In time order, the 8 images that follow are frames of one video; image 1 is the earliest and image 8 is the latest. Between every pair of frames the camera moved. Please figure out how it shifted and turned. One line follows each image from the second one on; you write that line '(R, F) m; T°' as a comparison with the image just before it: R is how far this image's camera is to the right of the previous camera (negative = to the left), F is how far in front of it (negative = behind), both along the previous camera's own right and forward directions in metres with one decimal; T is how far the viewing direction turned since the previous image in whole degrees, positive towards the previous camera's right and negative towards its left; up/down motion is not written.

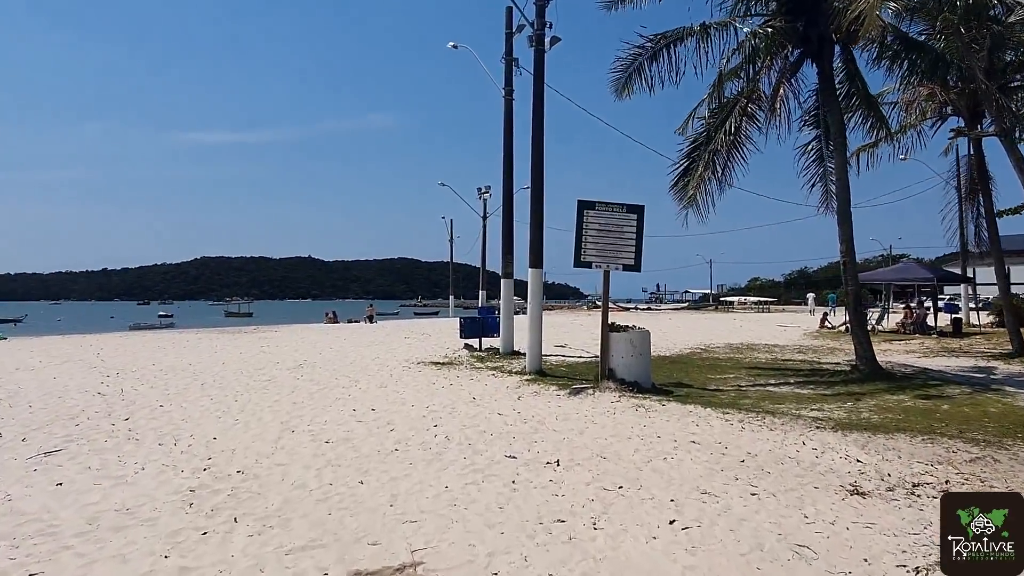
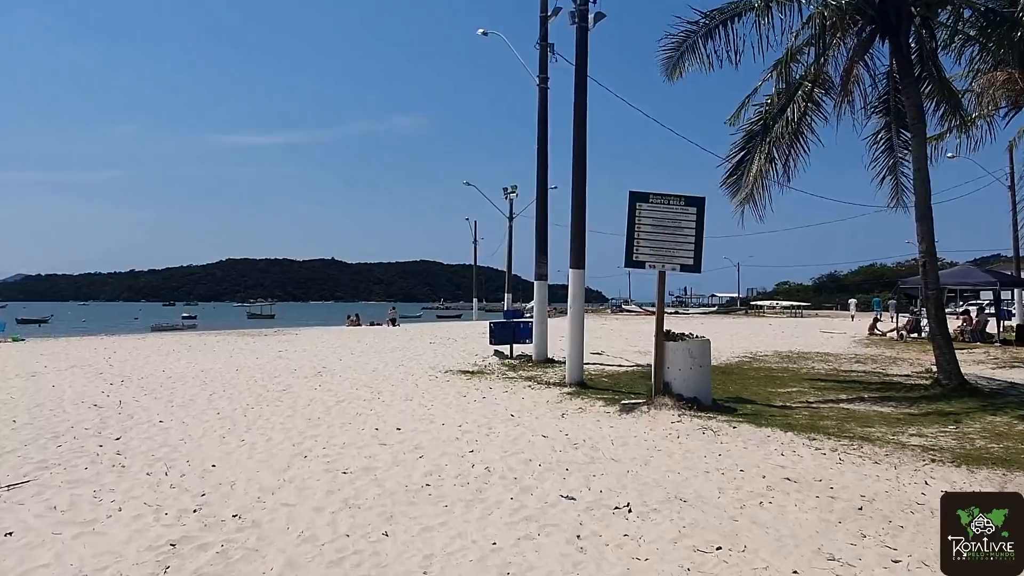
(-0.3, +1.1) m; -2°
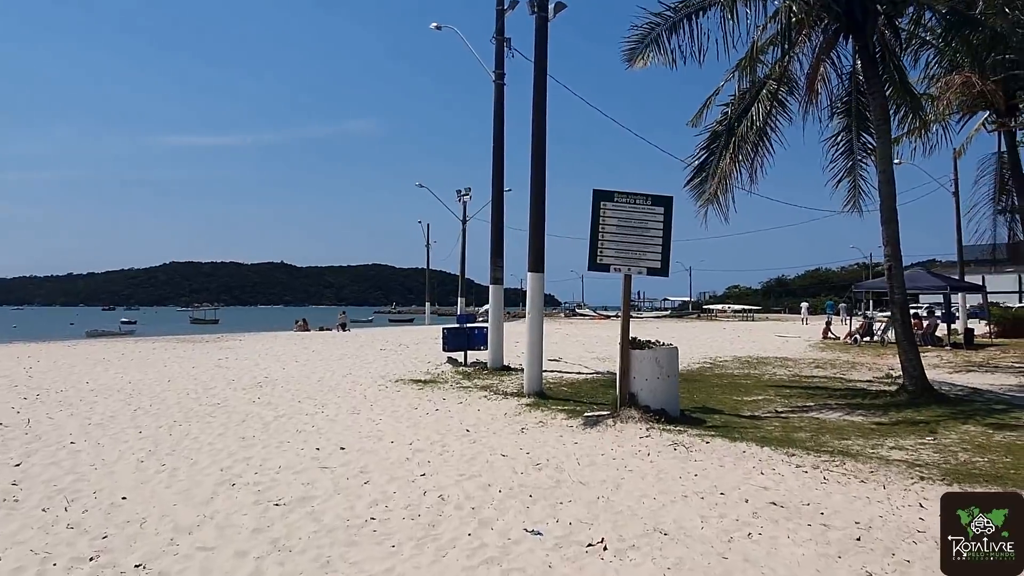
(0.0, +0.6) m; +4°
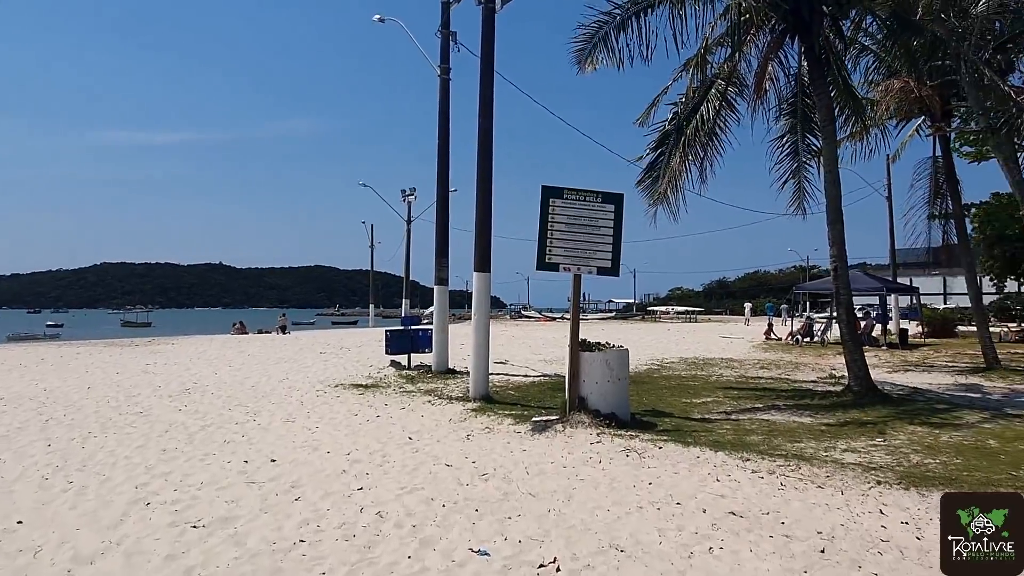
(0.0, +0.4) m; +4°
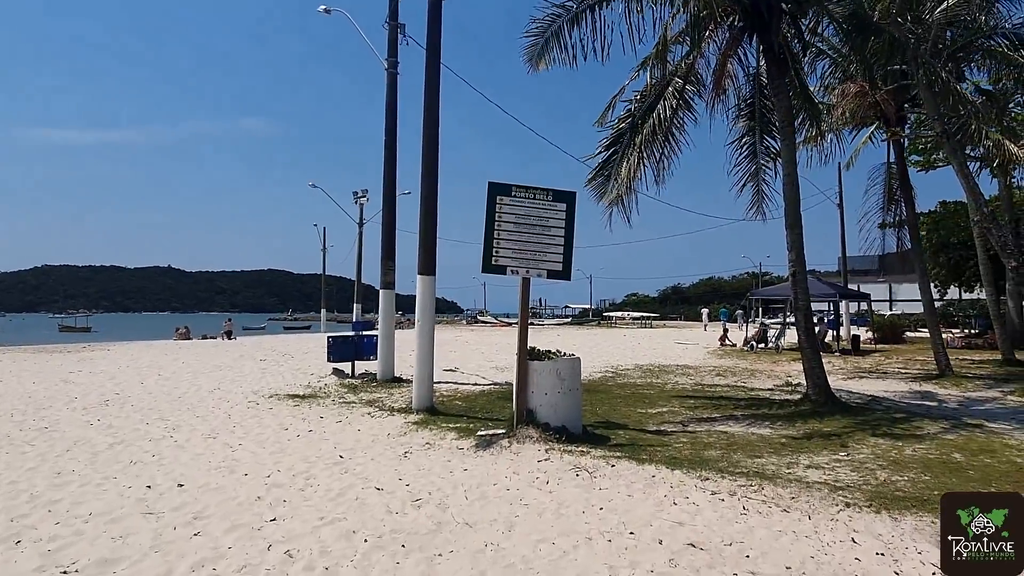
(+0.1, +0.6) m; +3°
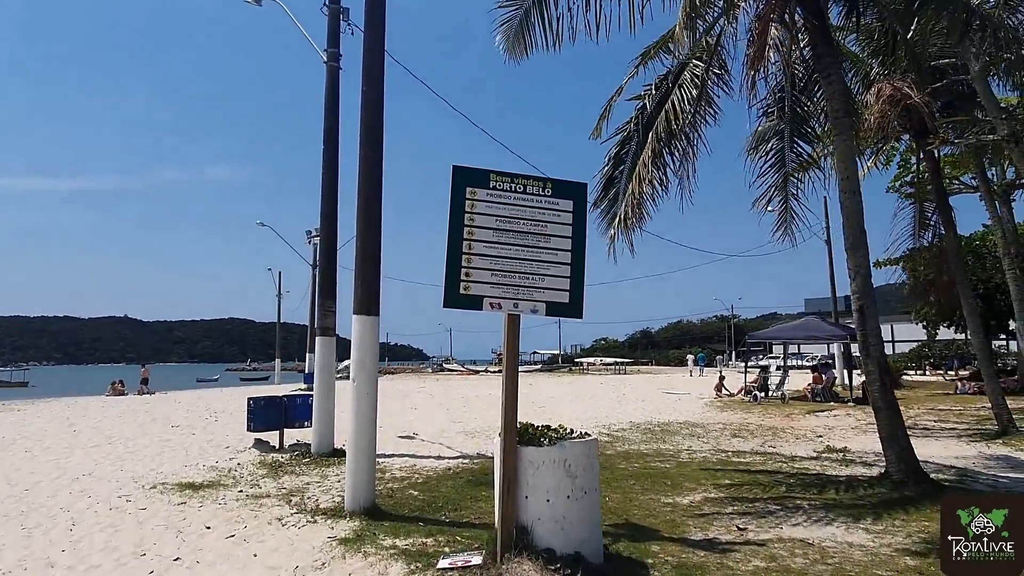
(-0.1, +2.7) m; +3°
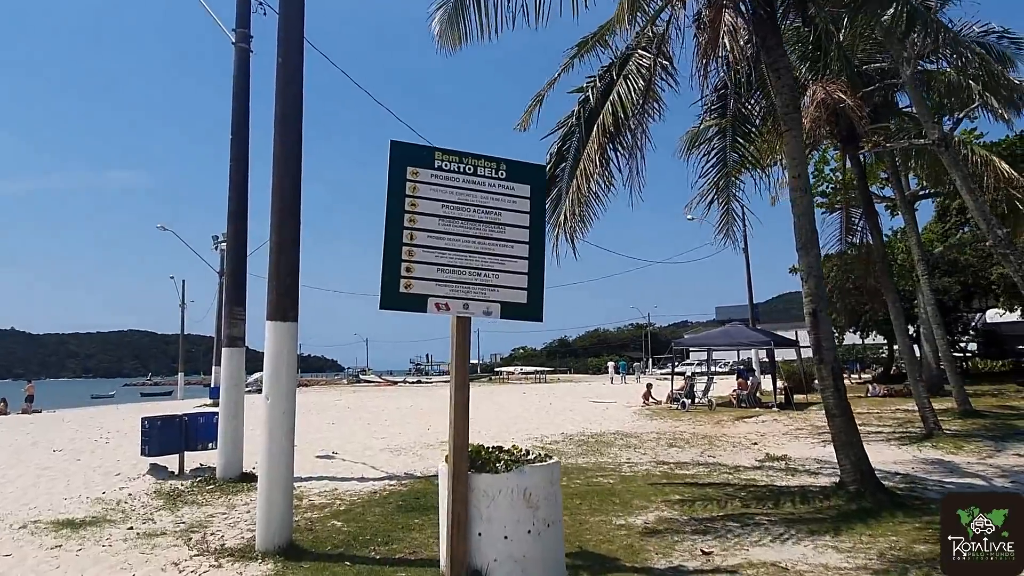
(-0.2, +0.7) m; +7°
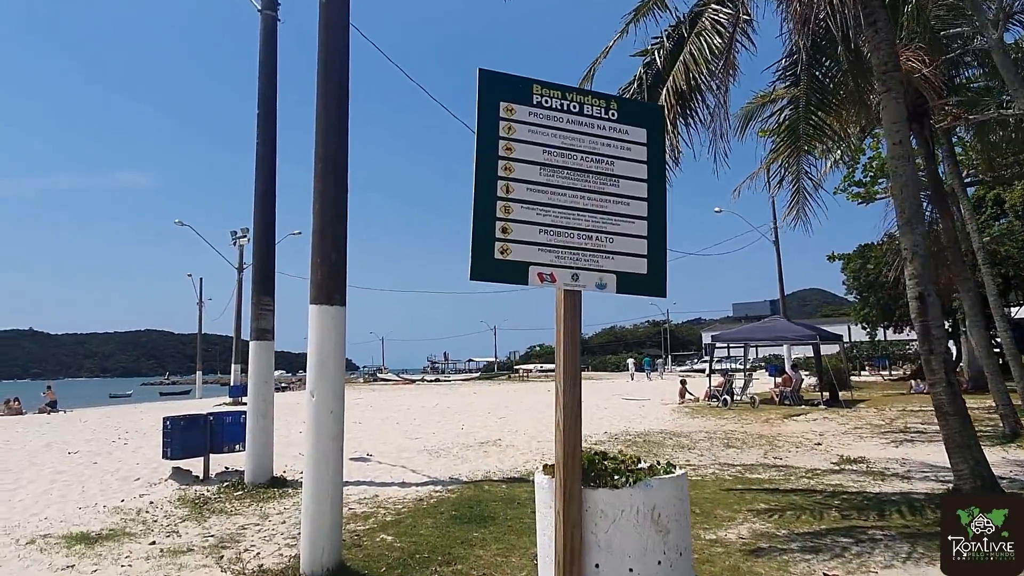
(-0.5, +0.8) m; -1°
